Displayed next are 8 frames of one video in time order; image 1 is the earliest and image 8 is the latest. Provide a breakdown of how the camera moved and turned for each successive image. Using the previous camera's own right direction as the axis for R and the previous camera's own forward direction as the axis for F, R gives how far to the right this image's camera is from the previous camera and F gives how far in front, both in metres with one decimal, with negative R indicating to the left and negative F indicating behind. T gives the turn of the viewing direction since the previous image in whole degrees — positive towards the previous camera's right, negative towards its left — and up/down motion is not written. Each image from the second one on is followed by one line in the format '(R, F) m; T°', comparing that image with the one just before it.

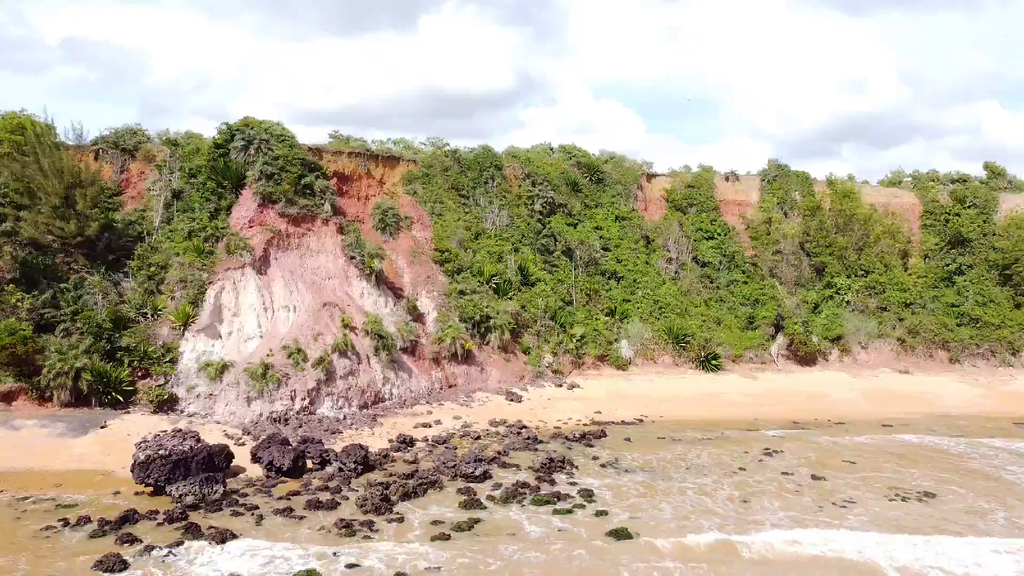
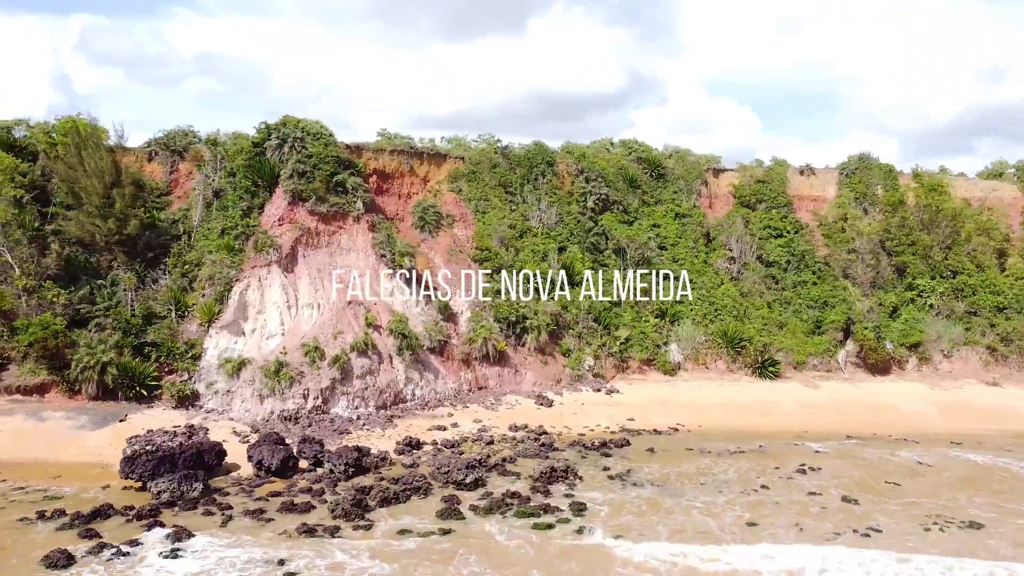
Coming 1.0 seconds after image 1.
(+1.9, +0.9) m; -8°
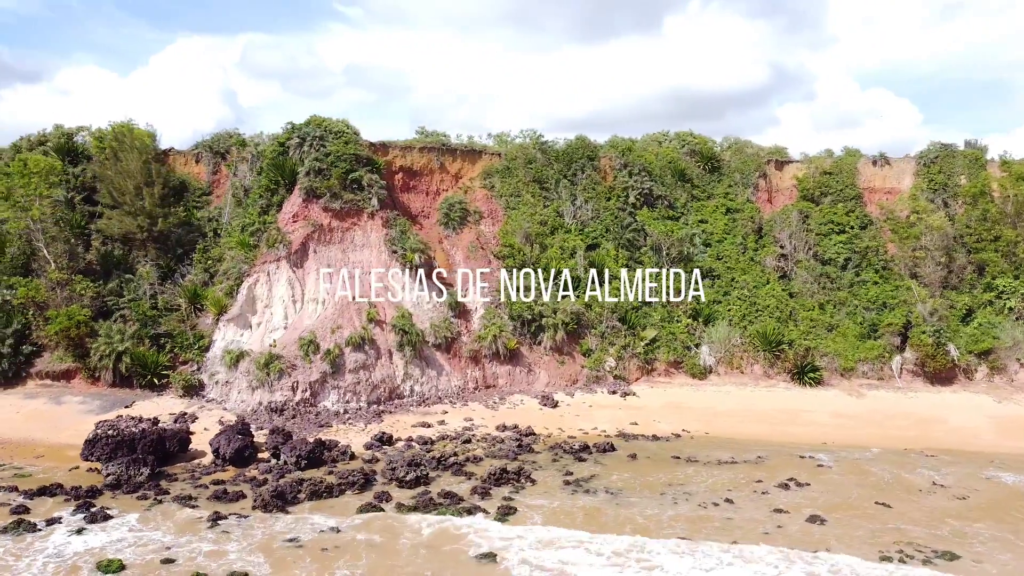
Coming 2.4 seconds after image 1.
(+3.1, +0.7) m; -10°
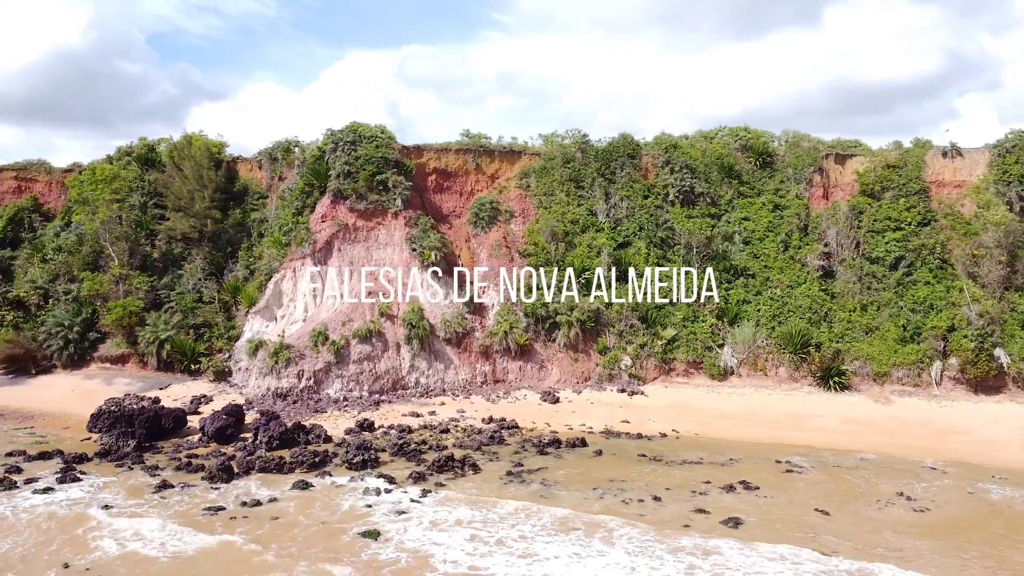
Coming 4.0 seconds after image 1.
(+3.4, 0.0) m; -11°
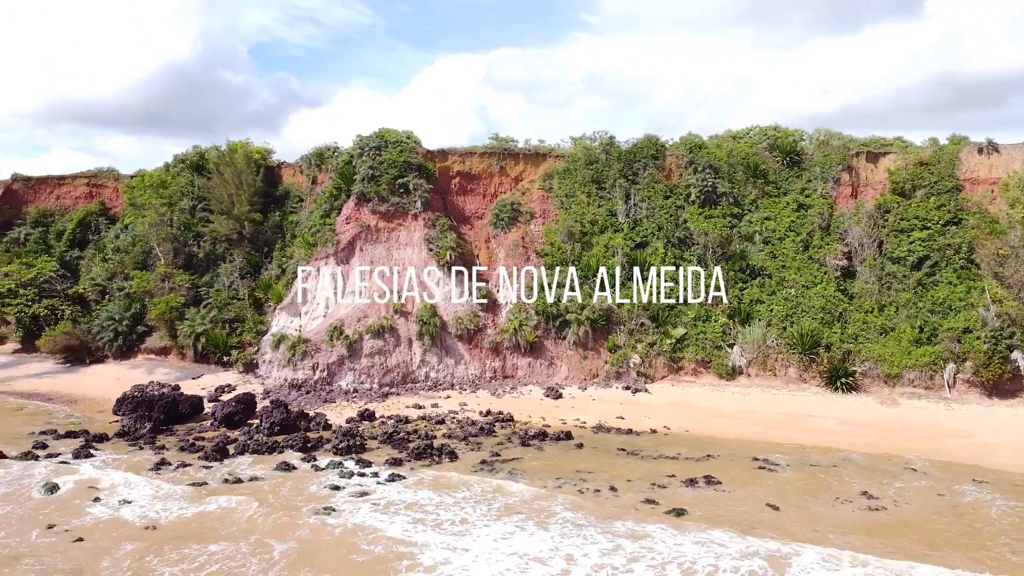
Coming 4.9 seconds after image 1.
(+2.0, -0.5) m; -6°
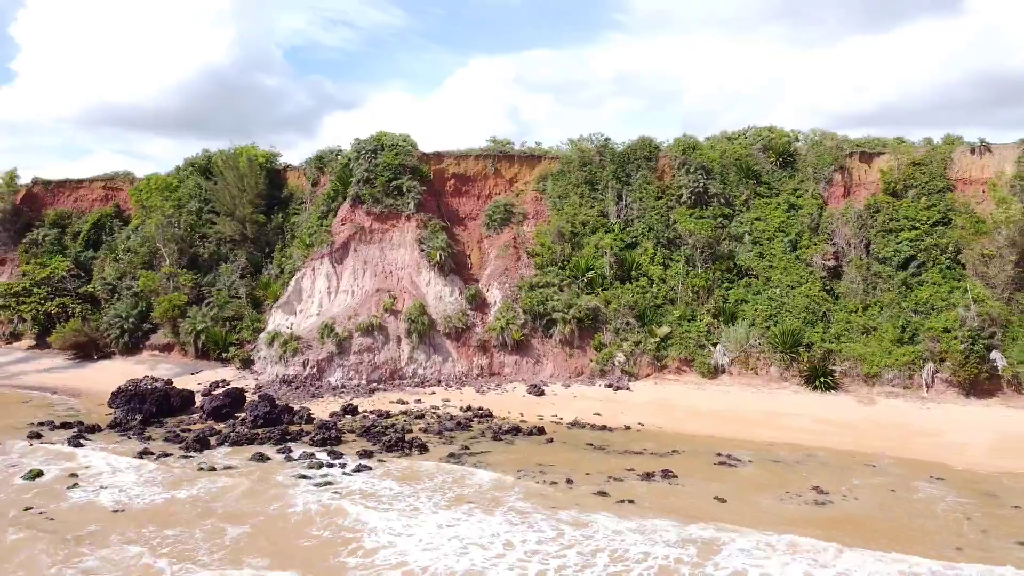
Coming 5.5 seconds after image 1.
(+1.2, -0.4) m; -2°
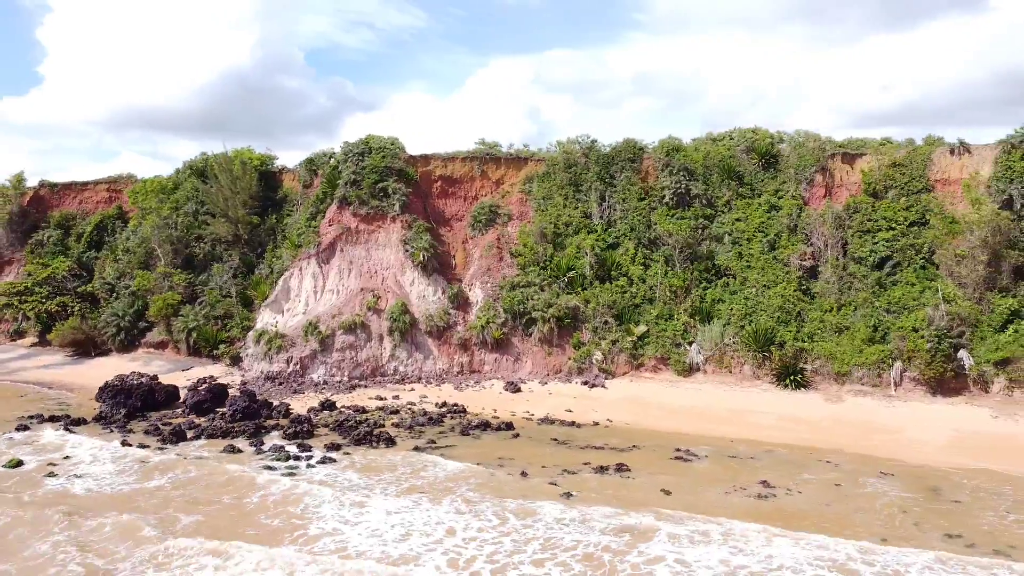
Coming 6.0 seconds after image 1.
(+1.1, -0.5) m; -1°
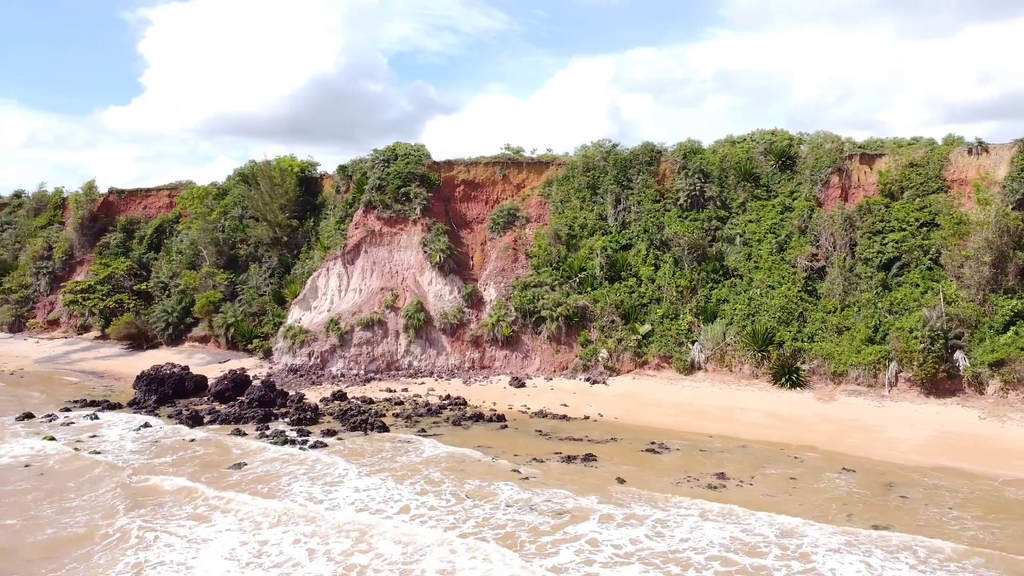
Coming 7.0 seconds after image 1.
(+1.9, -0.9) m; -6°
